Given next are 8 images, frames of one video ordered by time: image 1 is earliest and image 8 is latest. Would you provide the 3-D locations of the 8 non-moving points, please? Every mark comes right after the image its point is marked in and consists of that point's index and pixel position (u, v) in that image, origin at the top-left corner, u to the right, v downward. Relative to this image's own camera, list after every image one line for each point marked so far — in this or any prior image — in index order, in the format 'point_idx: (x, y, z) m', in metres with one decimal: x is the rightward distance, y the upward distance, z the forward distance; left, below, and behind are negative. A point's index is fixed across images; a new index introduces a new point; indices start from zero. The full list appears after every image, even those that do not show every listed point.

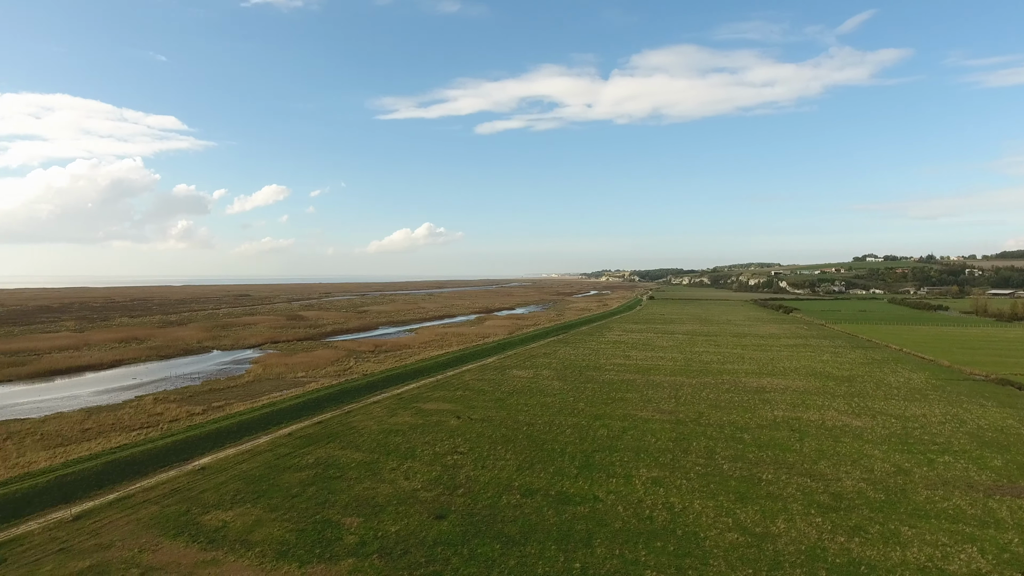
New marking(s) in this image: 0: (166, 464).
0: (-9.4, -4.8, +17.3) m
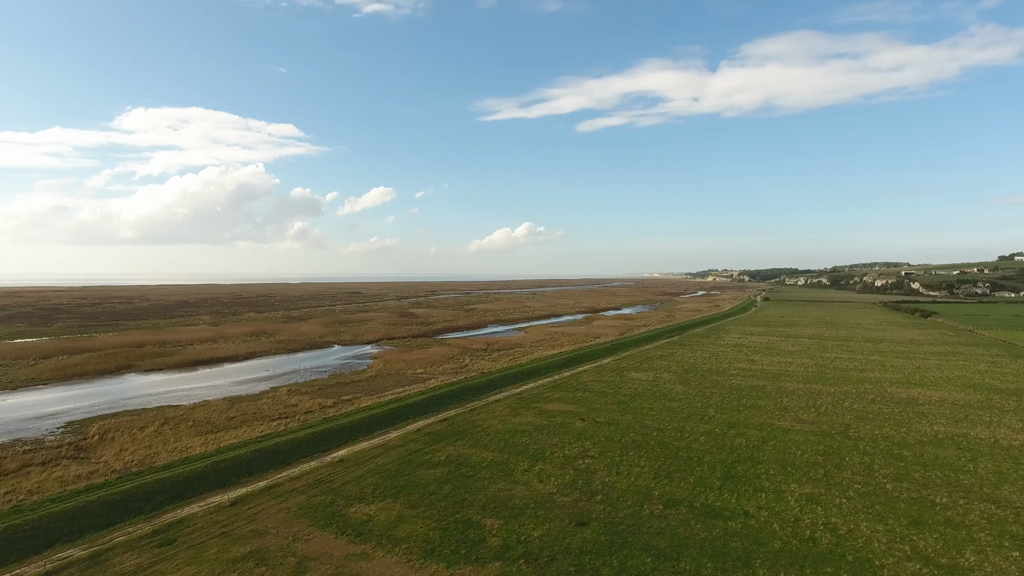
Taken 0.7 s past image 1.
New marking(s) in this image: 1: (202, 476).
0: (-5.8, -4.7, +17.9) m
1: (-7.6, -4.7, +15.7) m
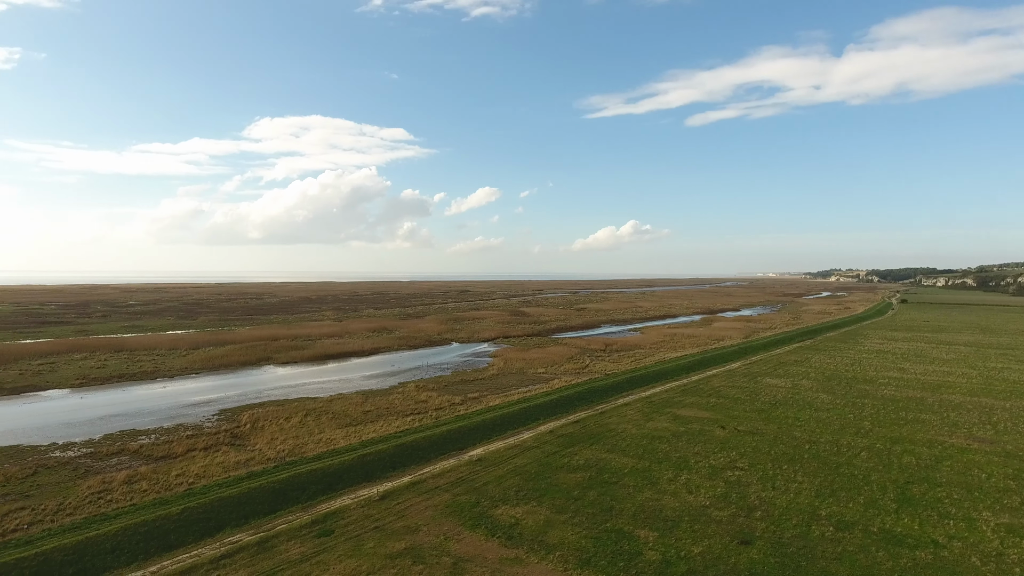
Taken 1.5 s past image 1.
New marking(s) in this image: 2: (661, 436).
0: (-1.9, -4.6, +17.9) m
1: (-4.1, -4.6, +16.1) m
2: (+4.6, -4.6, +19.7) m
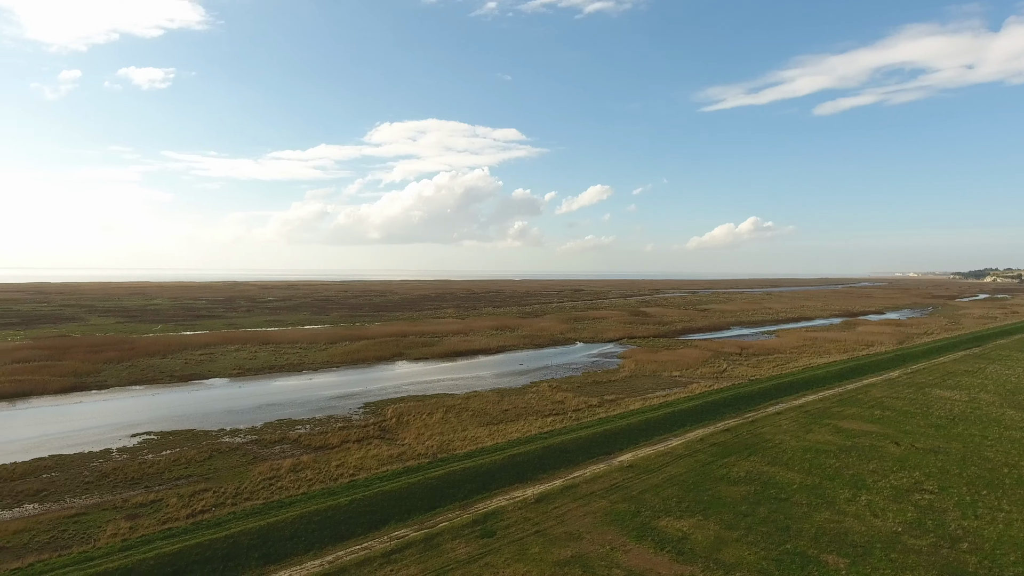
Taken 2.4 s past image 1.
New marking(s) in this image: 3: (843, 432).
0: (+2.2, -4.6, +17.4) m
1: (-0.3, -4.5, +15.9) m
2: (+8.9, -4.6, +18.1) m
3: (+10.2, -4.5, +19.6) m
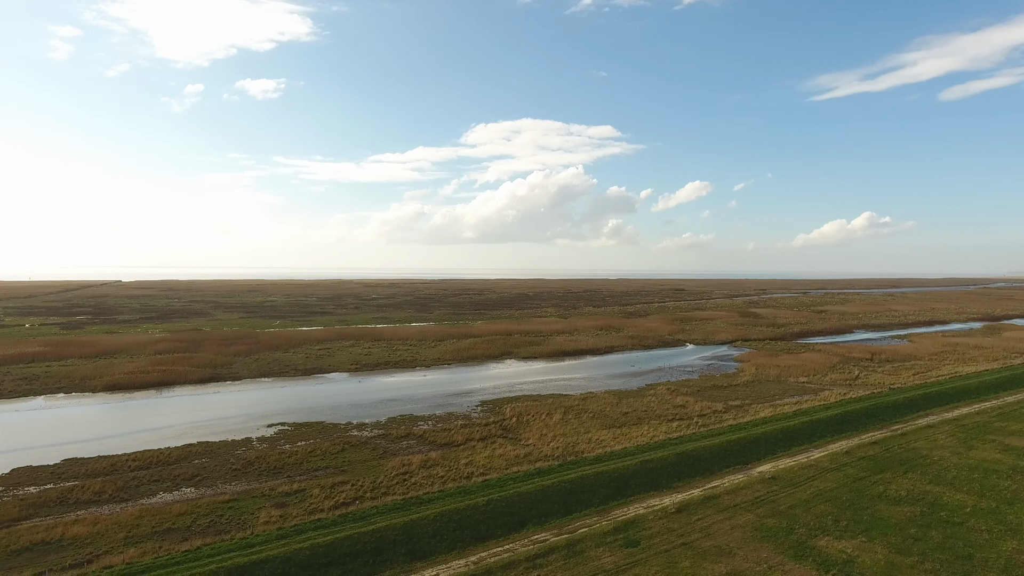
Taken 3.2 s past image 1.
0: (+5.6, -4.6, +16.4) m
1: (+3.0, -4.5, +15.4) m
2: (+12.4, -4.6, +16.2) m
3: (+13.9, -4.5, +17.6) m
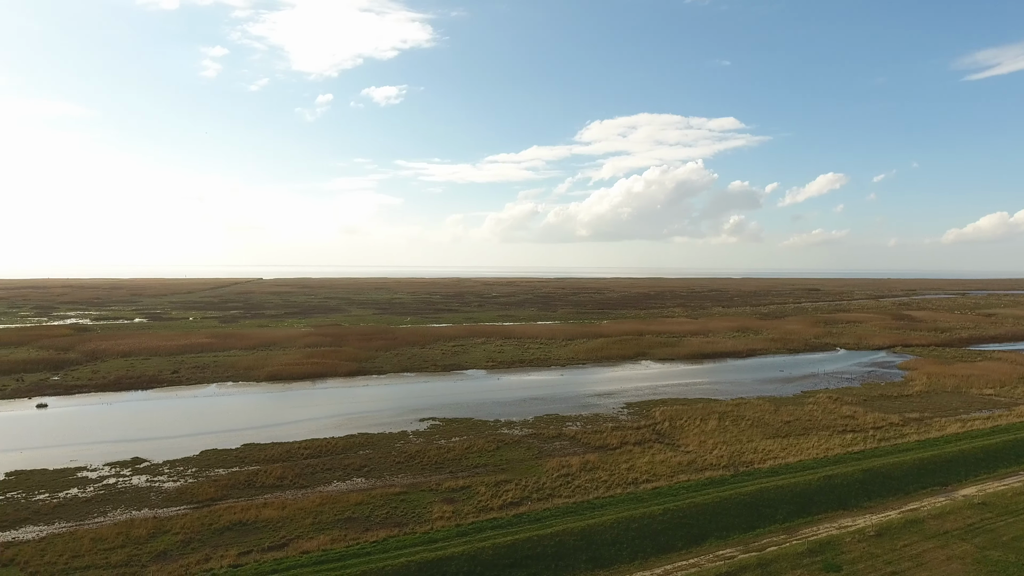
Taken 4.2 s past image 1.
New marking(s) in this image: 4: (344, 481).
0: (+9.6, -4.6, +14.8) m
1: (+6.8, -4.5, +14.2) m
2: (+16.2, -4.7, +13.4) m
3: (+17.9, -4.5, +14.5) m
4: (-4.3, -4.9, +16.2) m
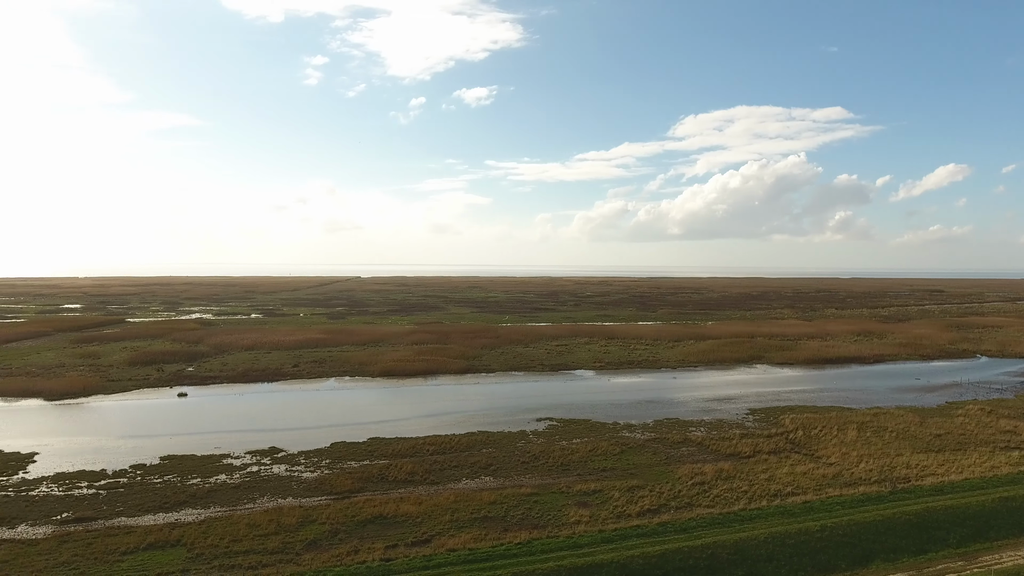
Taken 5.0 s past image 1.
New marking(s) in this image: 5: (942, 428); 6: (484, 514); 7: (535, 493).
0: (+12.6, -4.6, +13.1) m
1: (+9.8, -4.6, +12.8) m
2: (+19.0, -4.8, +10.9) m
3: (+20.8, -4.6, +11.7) m
4: (-1.0, -4.9, +16.3) m
5: (+13.1, -4.2, +19.3) m
6: (-0.6, -5.0, +14.0) m
7: (+0.5, -4.9, +15.1) m
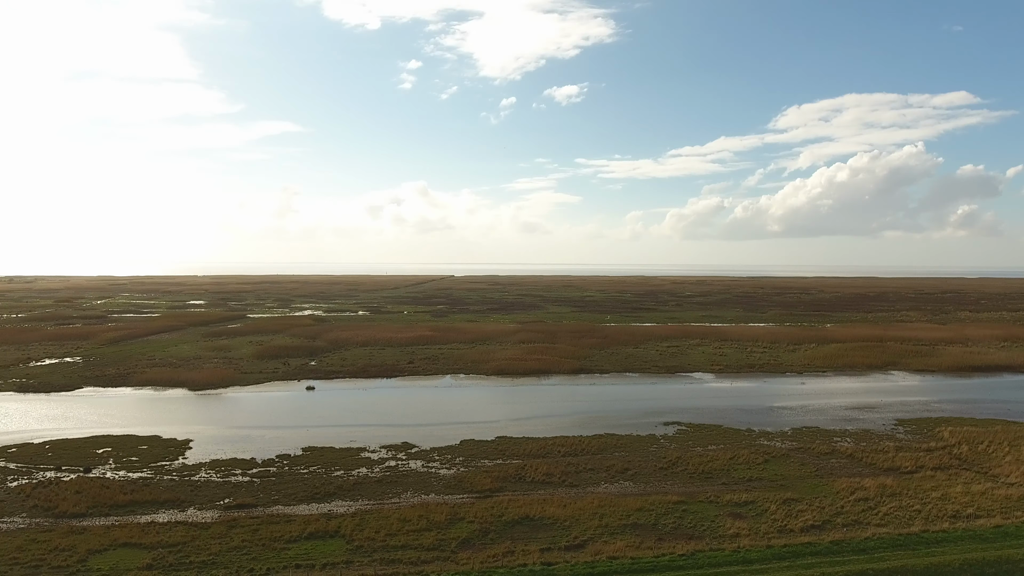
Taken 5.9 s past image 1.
0: (+15.6, -4.7, +11.0) m
1: (+12.7, -4.6, +11.1) m
2: (+21.6, -4.9, +8.0) m
3: (+23.6, -4.8, +8.6) m
4: (+2.5, -4.9, +16.0) m
5: (+16.9, -4.3, +17.1) m
6: (+2.6, -5.0, +13.6) m
7: (+3.9, -4.9, +14.6) m
